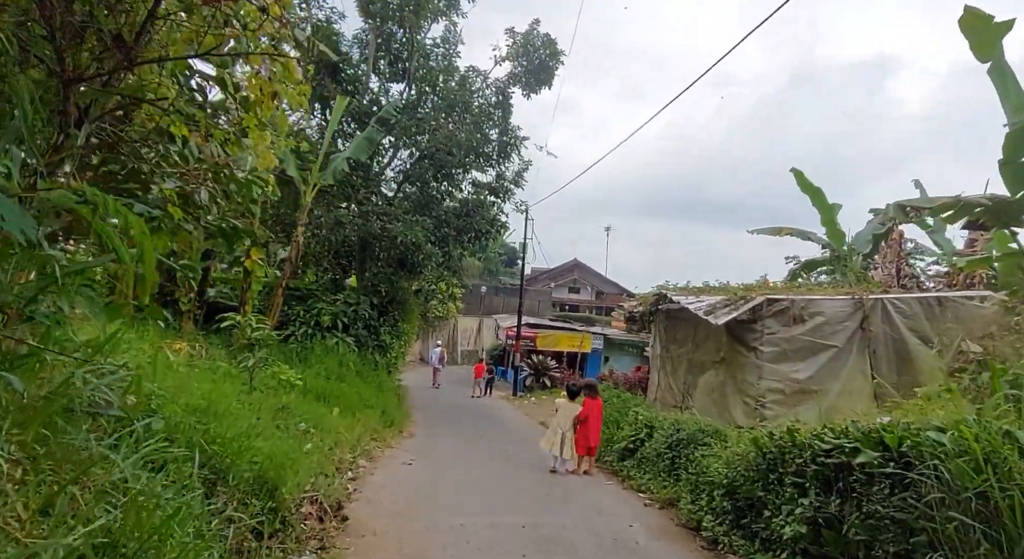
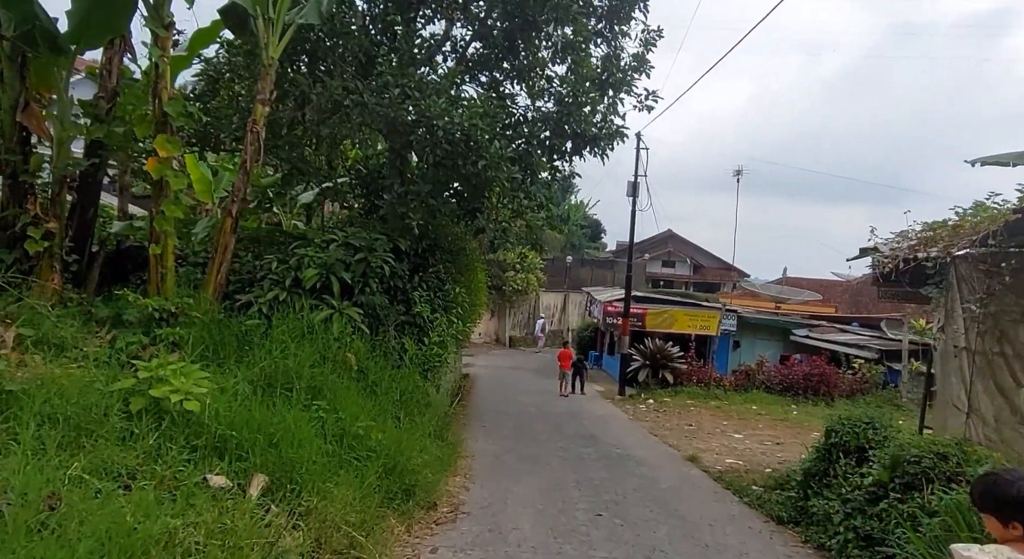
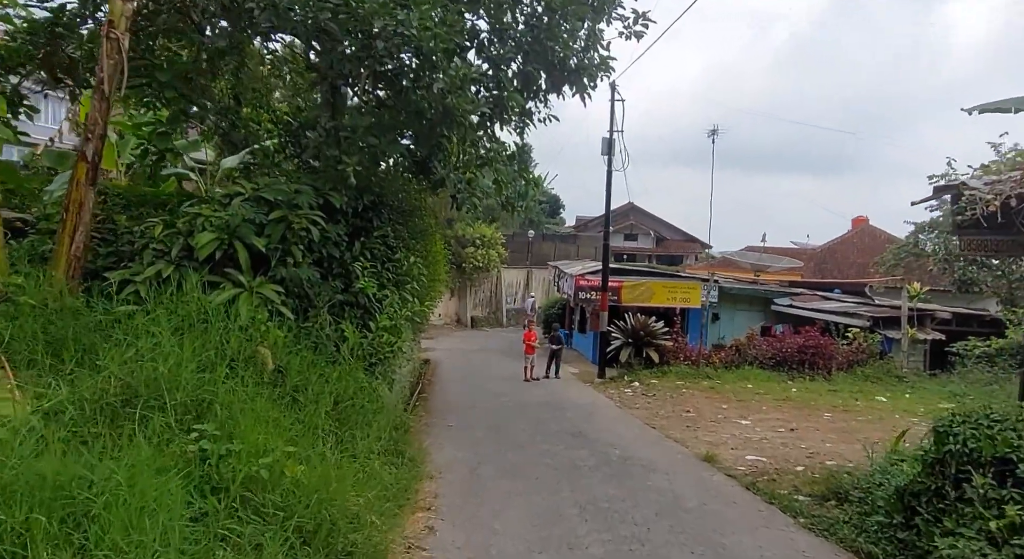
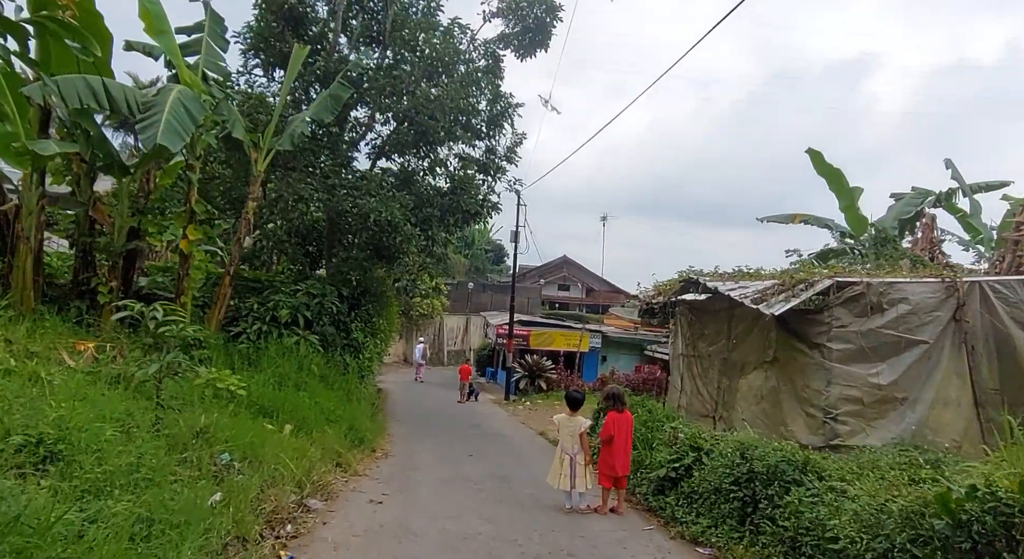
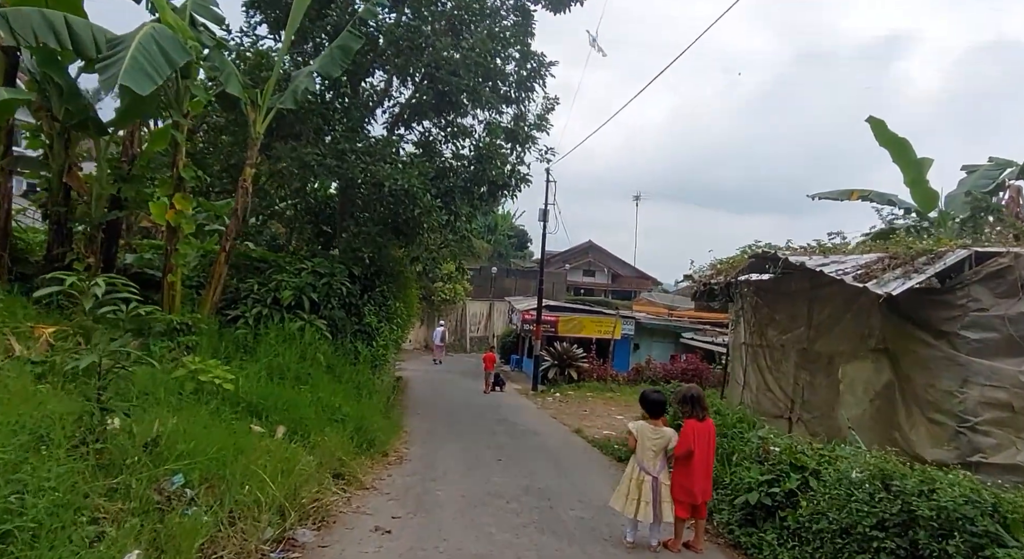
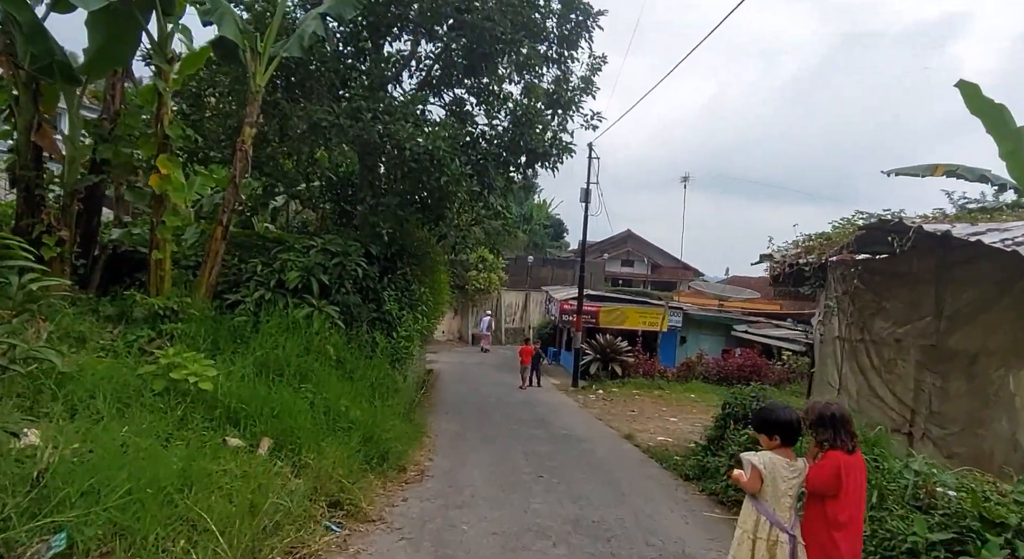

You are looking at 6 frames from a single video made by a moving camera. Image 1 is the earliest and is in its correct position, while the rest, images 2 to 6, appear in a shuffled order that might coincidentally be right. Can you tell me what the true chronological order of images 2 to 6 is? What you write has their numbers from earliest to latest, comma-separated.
4, 5, 6, 2, 3
